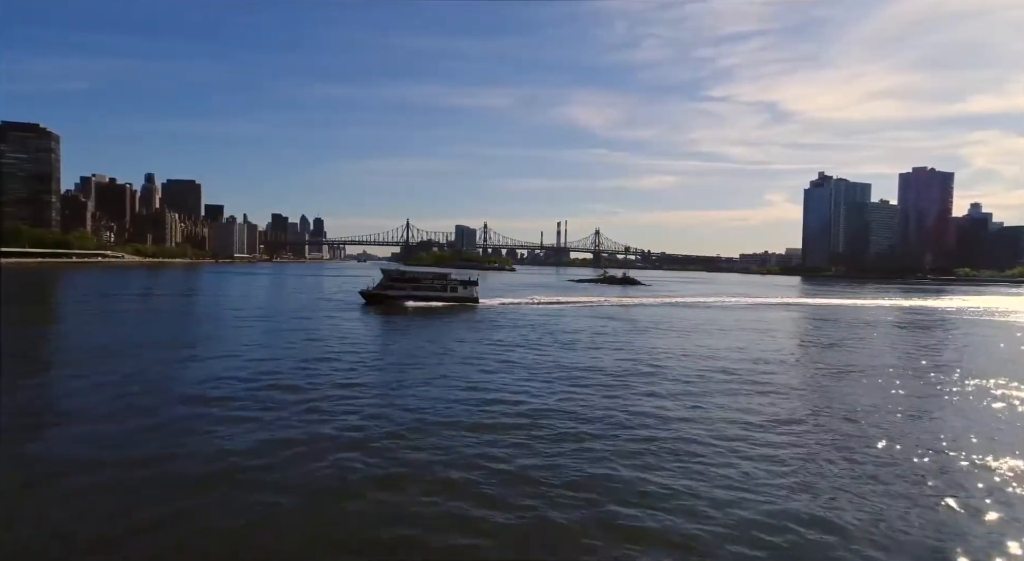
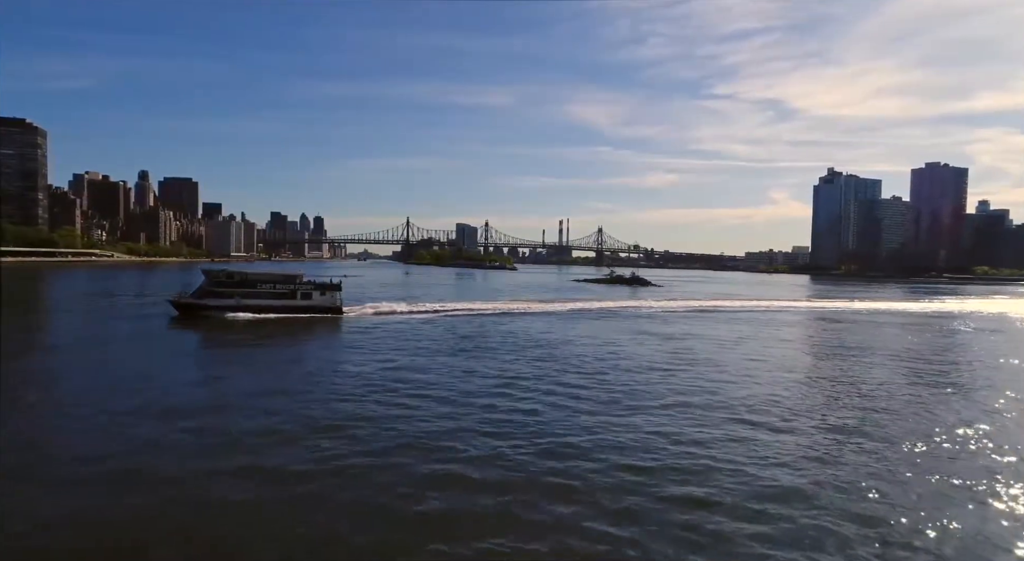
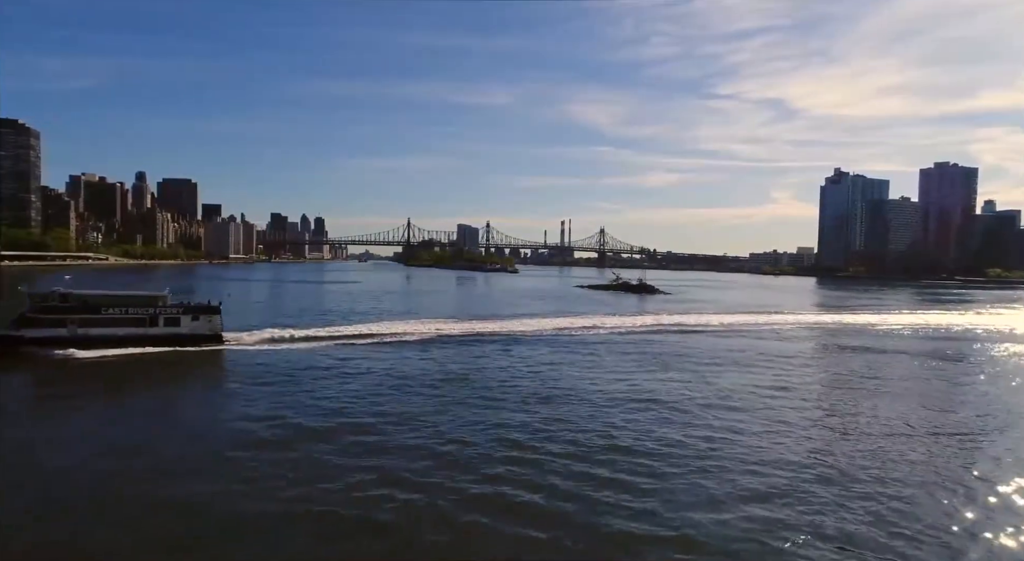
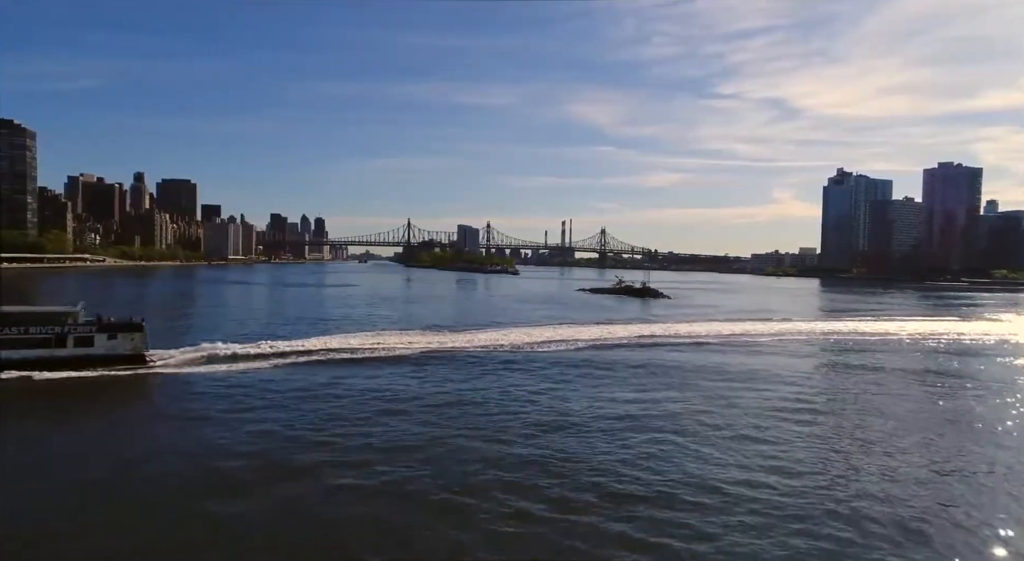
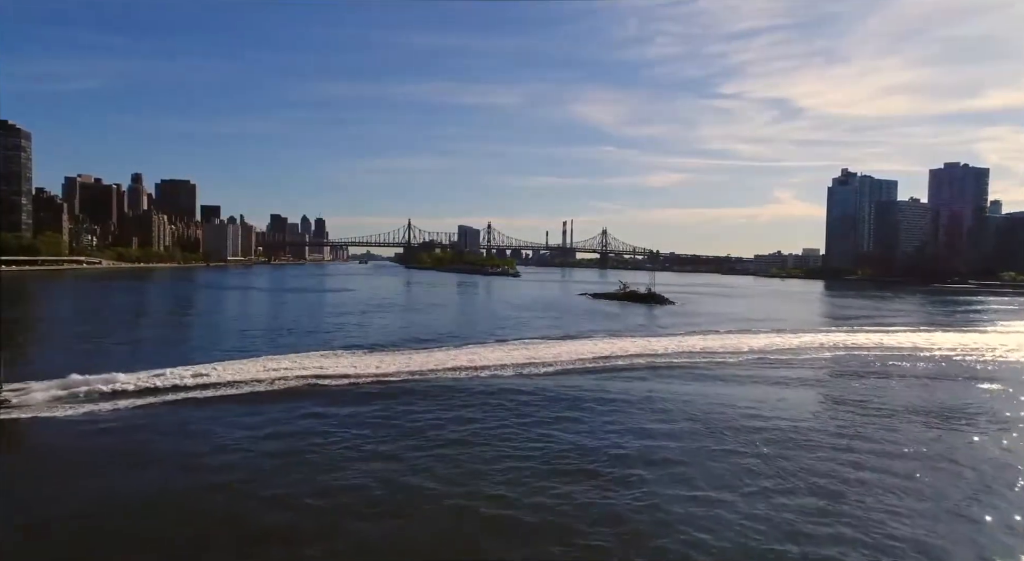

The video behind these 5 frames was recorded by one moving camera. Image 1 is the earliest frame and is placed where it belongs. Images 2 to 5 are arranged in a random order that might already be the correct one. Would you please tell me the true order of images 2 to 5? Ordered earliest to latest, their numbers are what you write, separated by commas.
2, 3, 4, 5
